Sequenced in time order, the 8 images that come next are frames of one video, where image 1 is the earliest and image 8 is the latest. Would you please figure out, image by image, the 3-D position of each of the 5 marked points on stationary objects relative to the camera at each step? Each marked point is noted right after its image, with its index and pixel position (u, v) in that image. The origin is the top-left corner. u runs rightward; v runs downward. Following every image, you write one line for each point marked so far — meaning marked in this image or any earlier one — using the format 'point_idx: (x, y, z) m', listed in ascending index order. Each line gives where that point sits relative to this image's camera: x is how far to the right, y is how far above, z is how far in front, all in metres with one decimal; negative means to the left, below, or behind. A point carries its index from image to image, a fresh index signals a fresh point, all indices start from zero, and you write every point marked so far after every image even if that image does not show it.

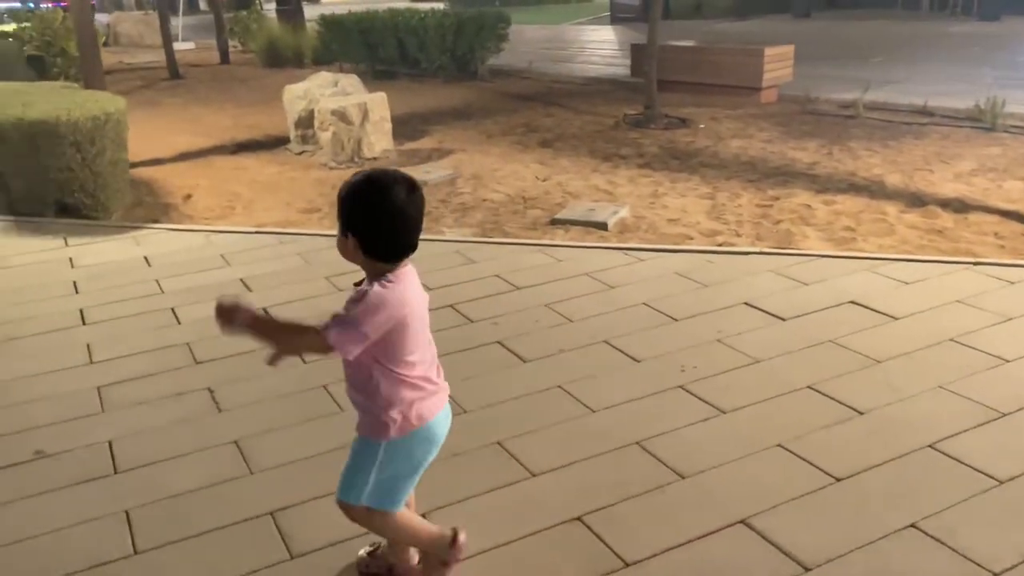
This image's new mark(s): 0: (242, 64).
0: (-5.8, +4.8, +17.9) m
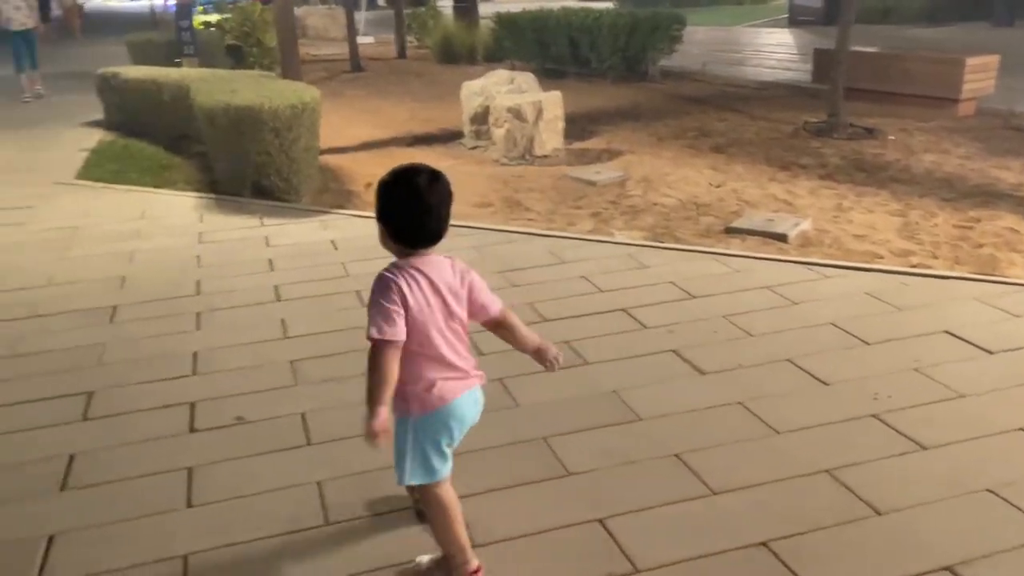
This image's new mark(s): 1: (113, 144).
0: (-2.1, +5.1, +18.6) m
1: (-4.4, +1.6, +9.3) m
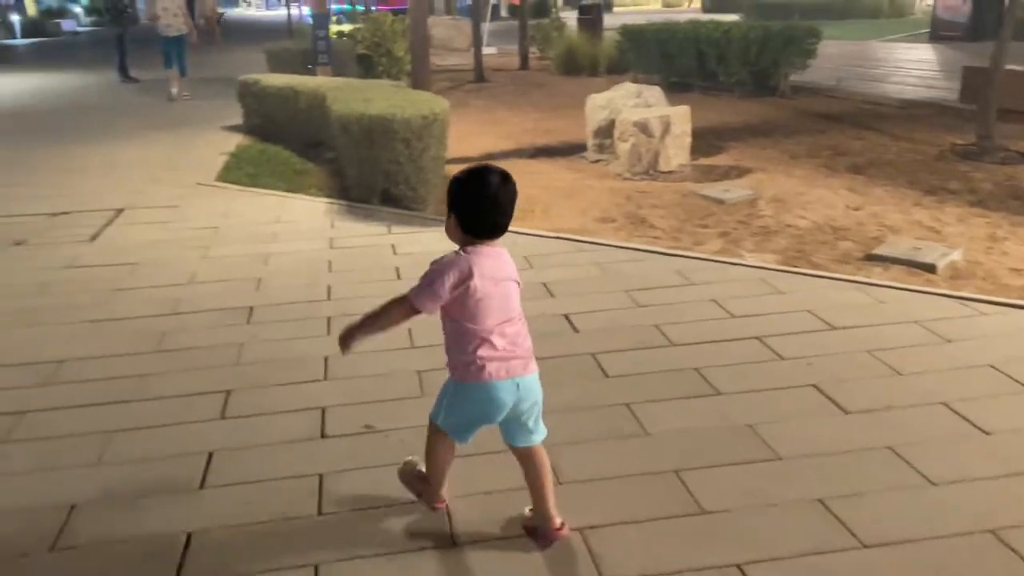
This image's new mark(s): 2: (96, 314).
0: (+0.6, +4.9, +18.6) m
1: (-3.0, +1.6, +9.7) m
2: (-2.4, -0.2, +4.8) m
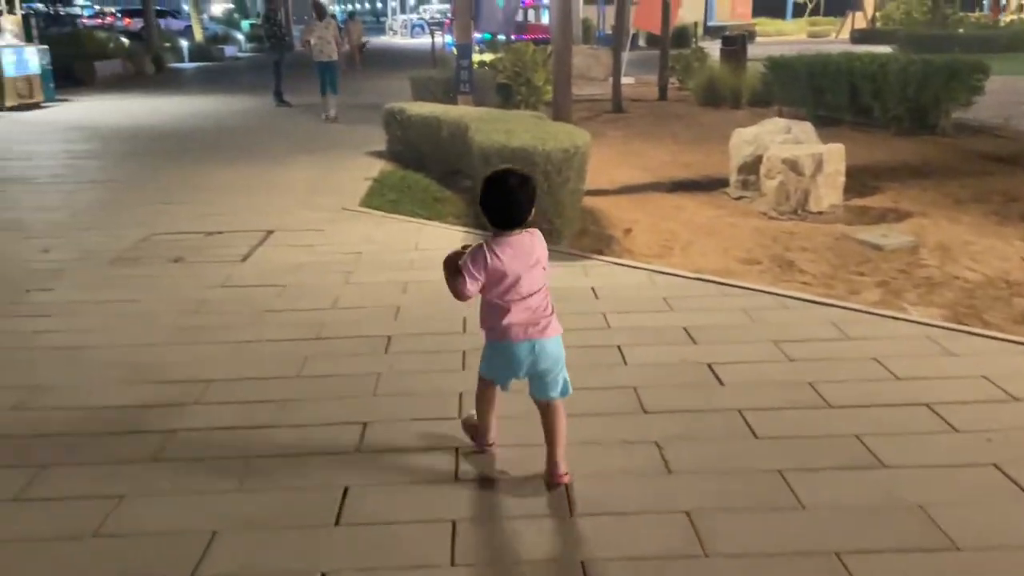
0: (+3.6, +4.1, +18.3) m
1: (-1.4, +1.3, +9.9) m
2: (-1.6, -0.3, +4.9) m
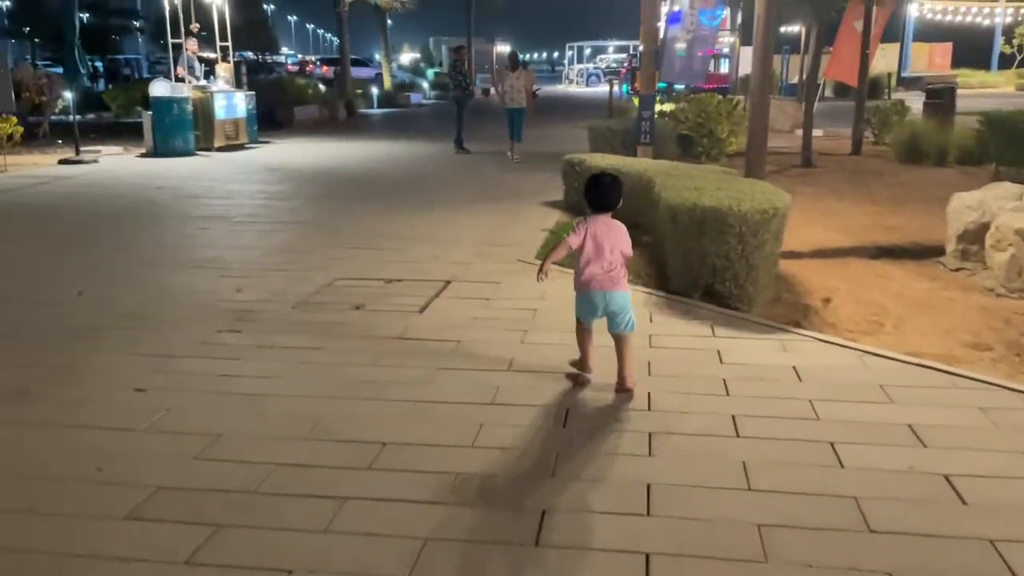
0: (+7.4, +2.7, +17.1) m
1: (+0.7, +0.7, +9.7) m
2: (-0.5, -0.6, +4.8) m
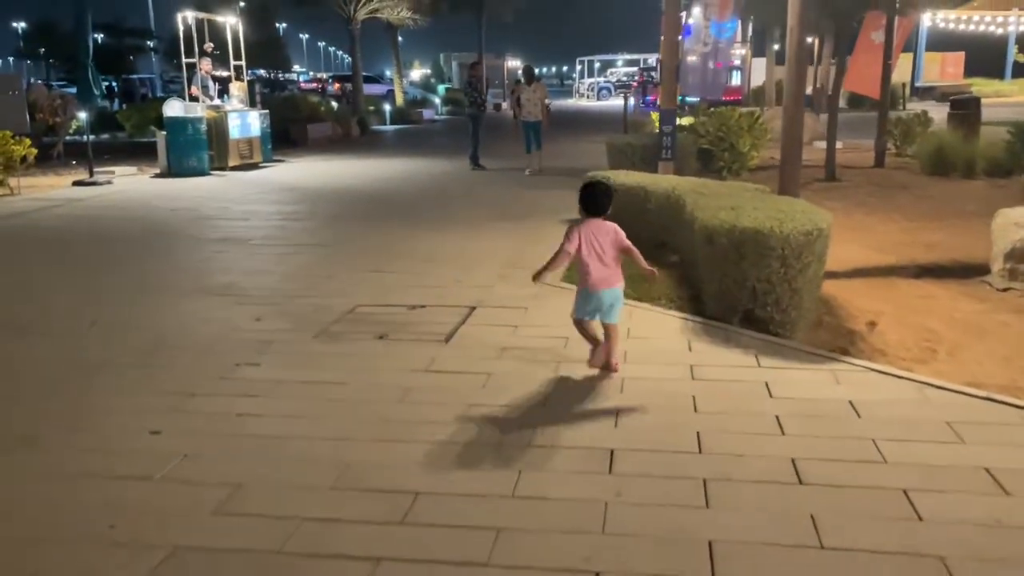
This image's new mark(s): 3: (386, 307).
0: (+7.7, +2.4, +16.7) m
1: (+1.0, +0.5, +9.4) m
2: (-0.3, -0.8, +4.5) m
3: (-1.1, -0.2, +7.1) m
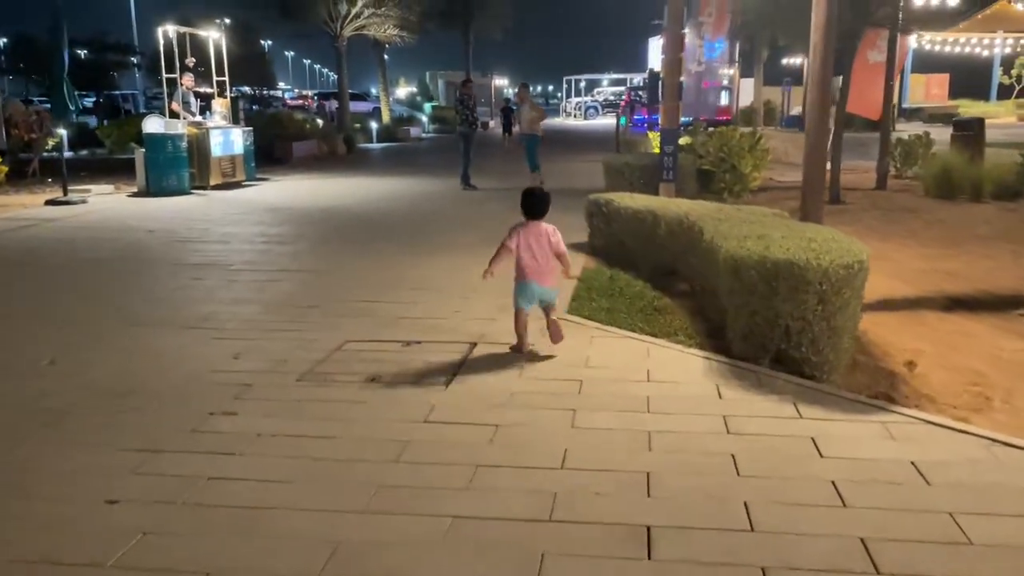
0: (+7.6, +1.9, +16.3) m
1: (+0.9, +0.1, +8.8) m
2: (-0.2, -1.0, +3.8) m
3: (-1.0, -0.4, +6.5) m
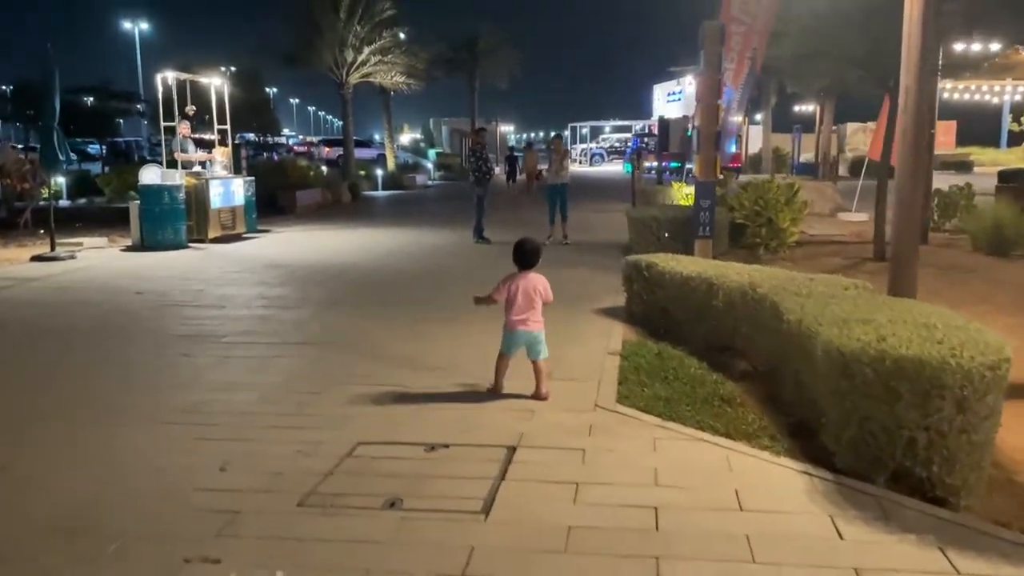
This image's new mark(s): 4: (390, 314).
0: (+7.9, +0.8, +15.3) m
1: (+1.2, -0.6, +7.7) m
2: (+0.1, -1.4, +2.7) m
3: (-0.7, -1.0, +5.3) m
4: (-1.4, -0.3, +9.9) m
